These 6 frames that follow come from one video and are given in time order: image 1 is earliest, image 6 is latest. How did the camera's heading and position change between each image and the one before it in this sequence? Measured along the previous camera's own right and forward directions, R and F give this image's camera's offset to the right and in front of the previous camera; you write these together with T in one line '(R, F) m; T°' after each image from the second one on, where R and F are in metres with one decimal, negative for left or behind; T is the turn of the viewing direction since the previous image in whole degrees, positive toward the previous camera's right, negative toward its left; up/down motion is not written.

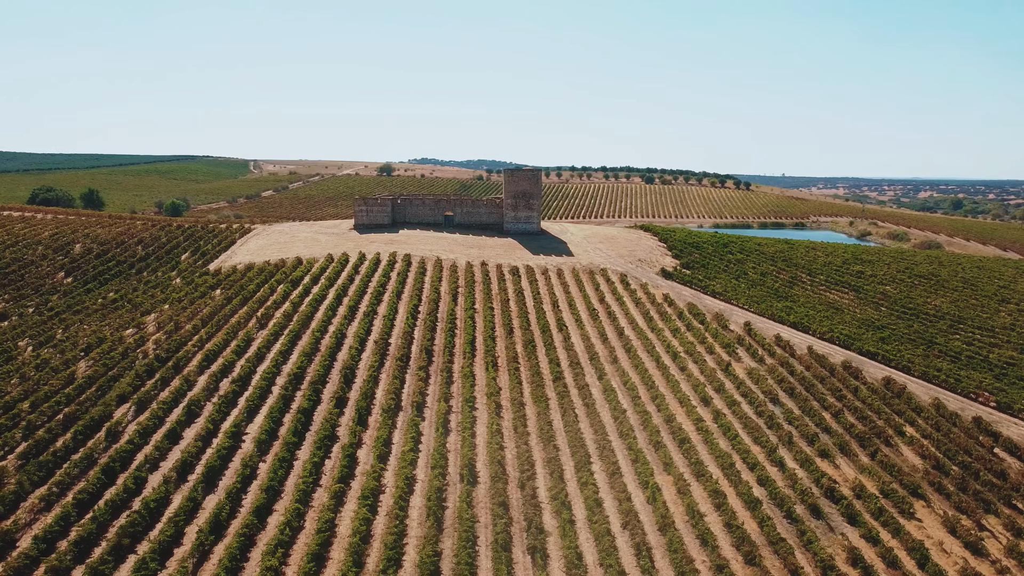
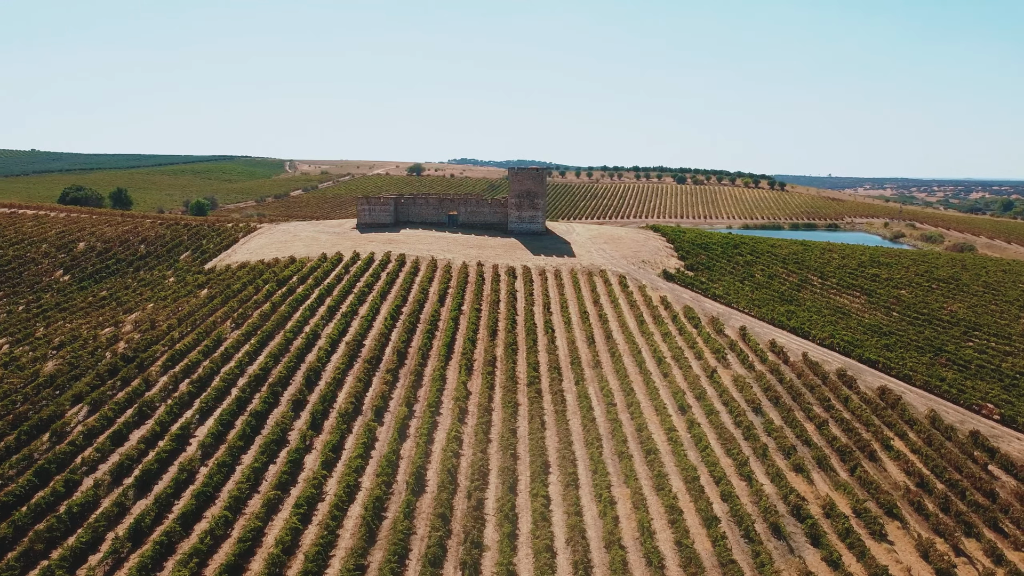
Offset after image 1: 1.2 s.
(+2.1, +0.7) m; -2°
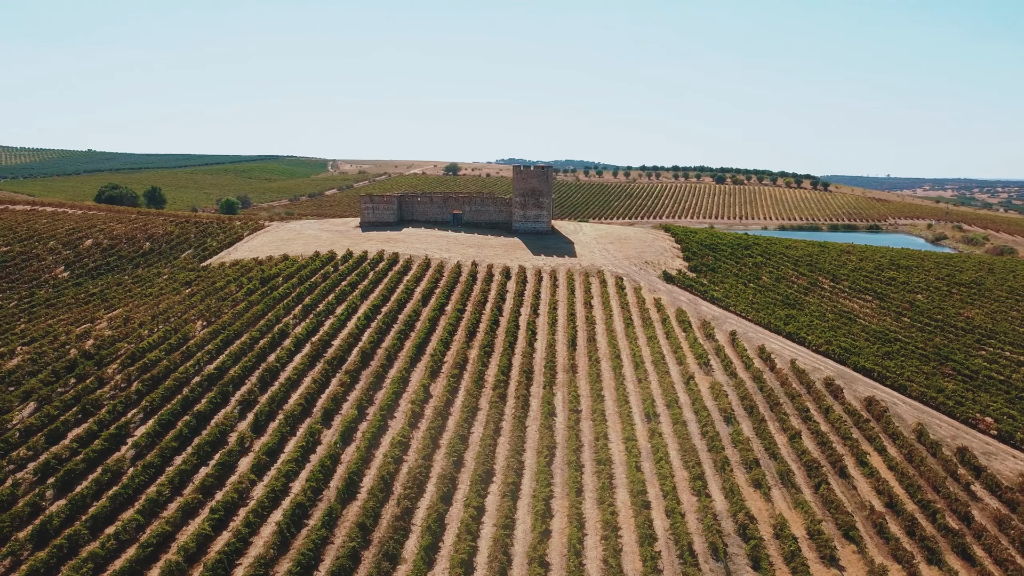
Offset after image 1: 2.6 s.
(+2.5, +0.7) m; -3°
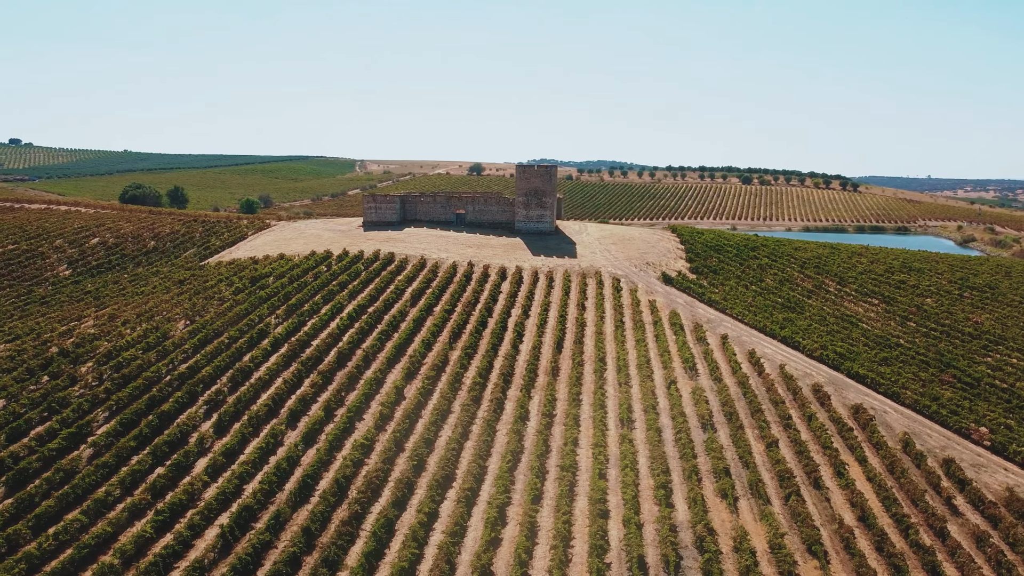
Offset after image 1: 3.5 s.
(+1.7, +0.3) m; -2°
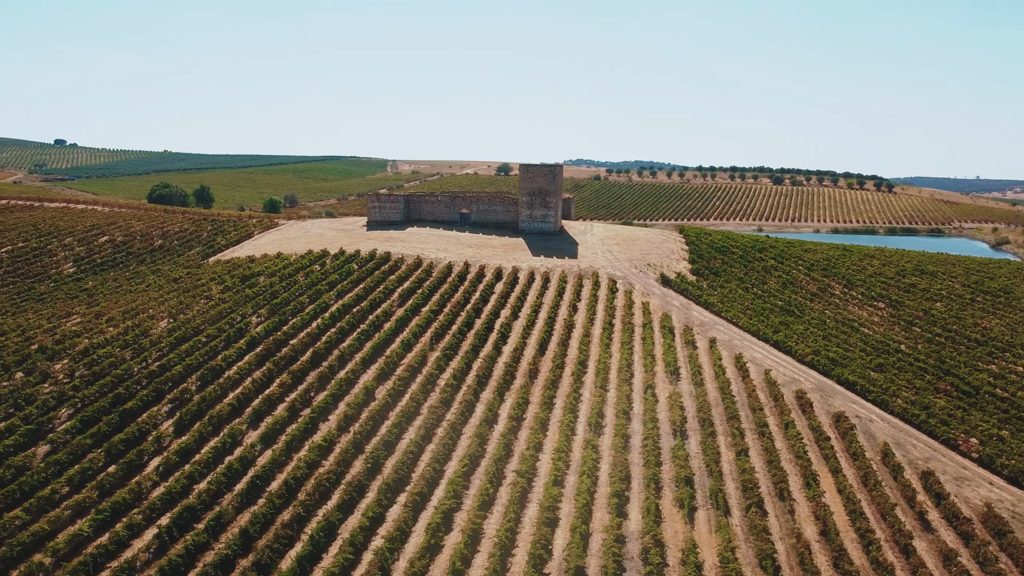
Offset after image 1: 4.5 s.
(+2.0, +0.3) m; -2°
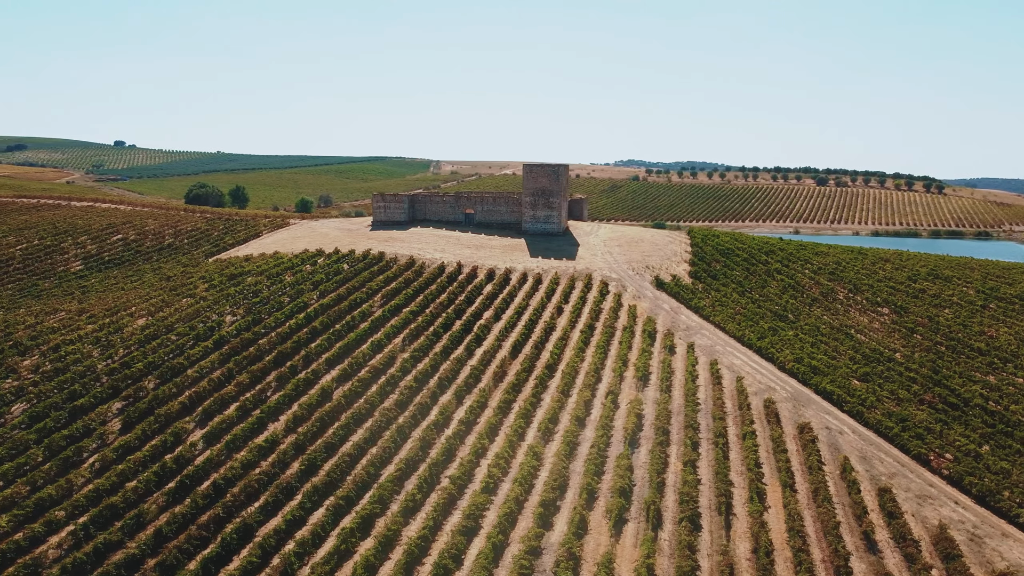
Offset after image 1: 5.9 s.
(+2.9, +0.3) m; -3°
